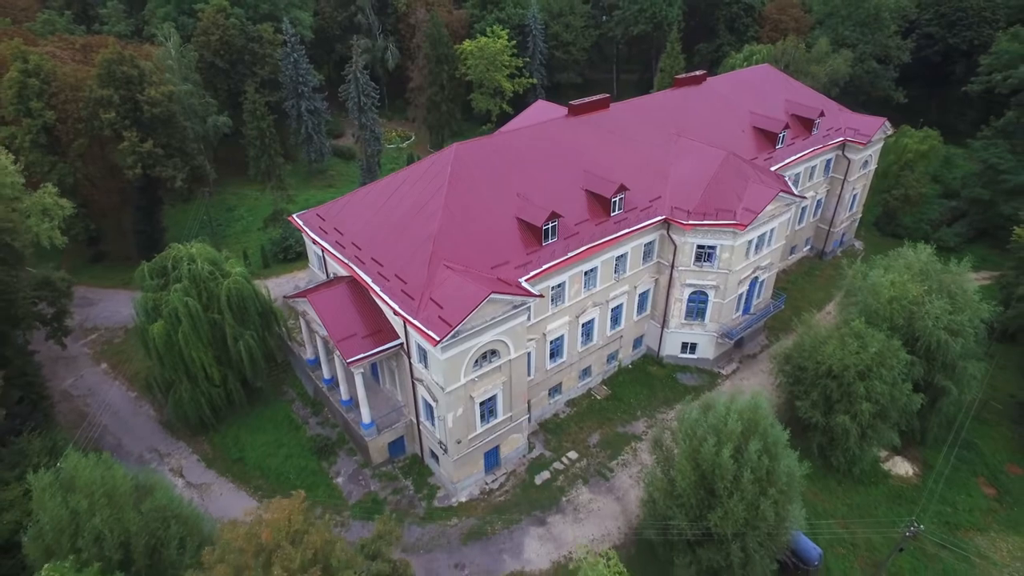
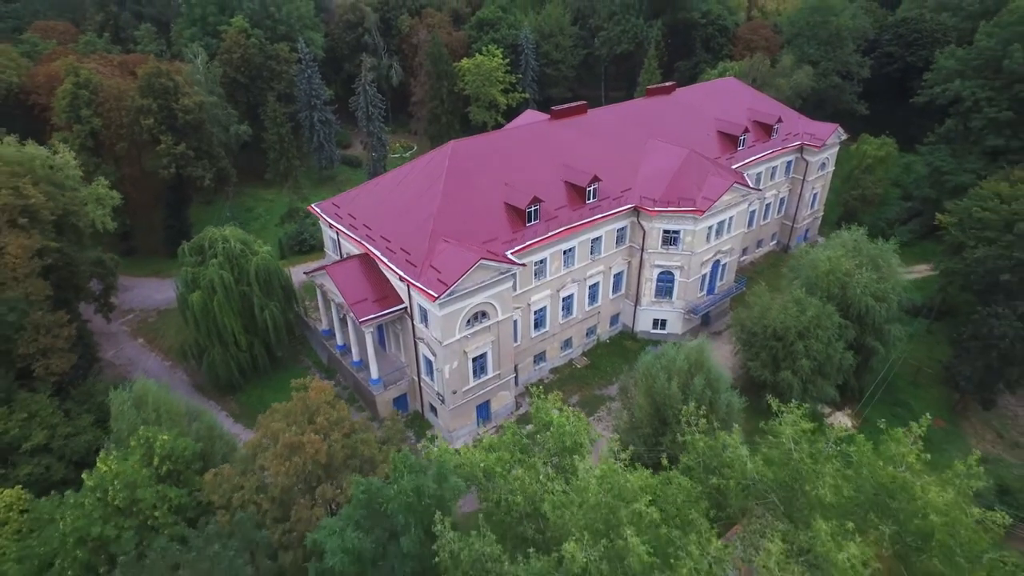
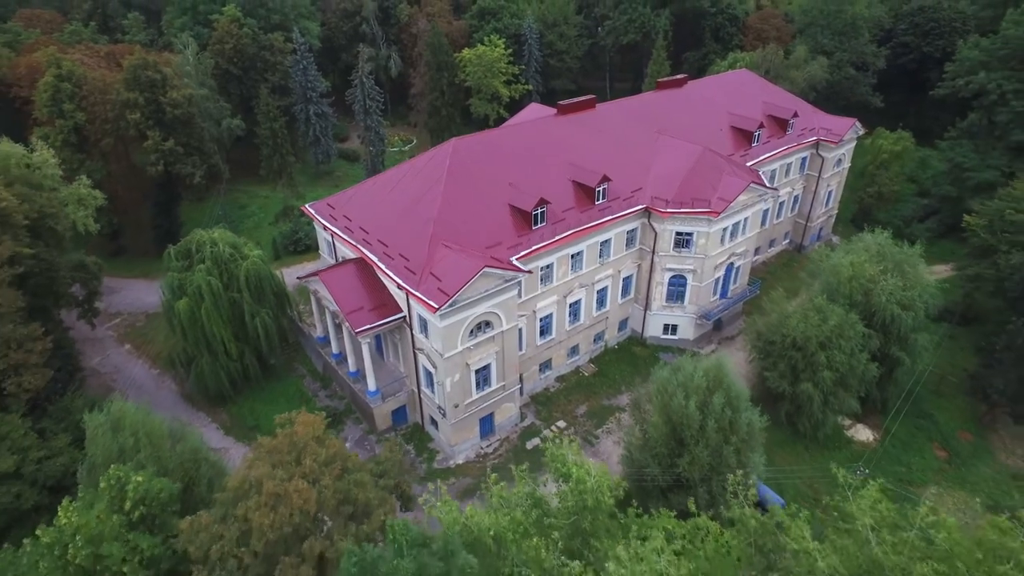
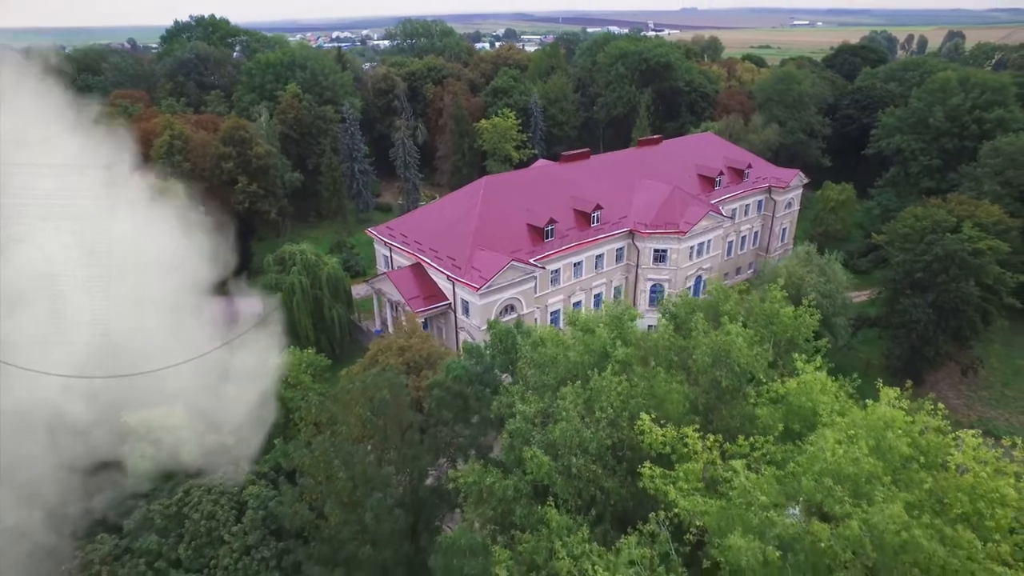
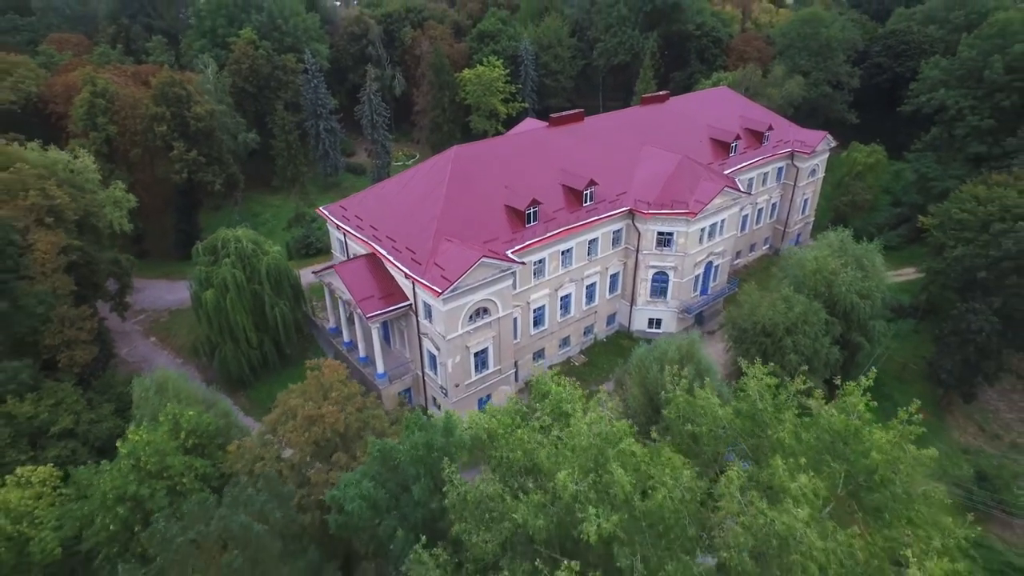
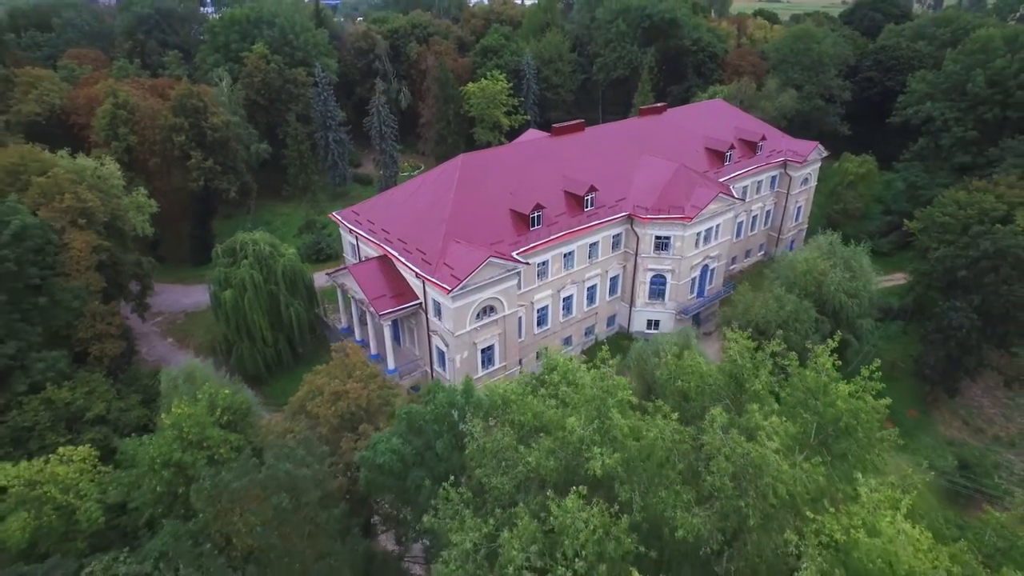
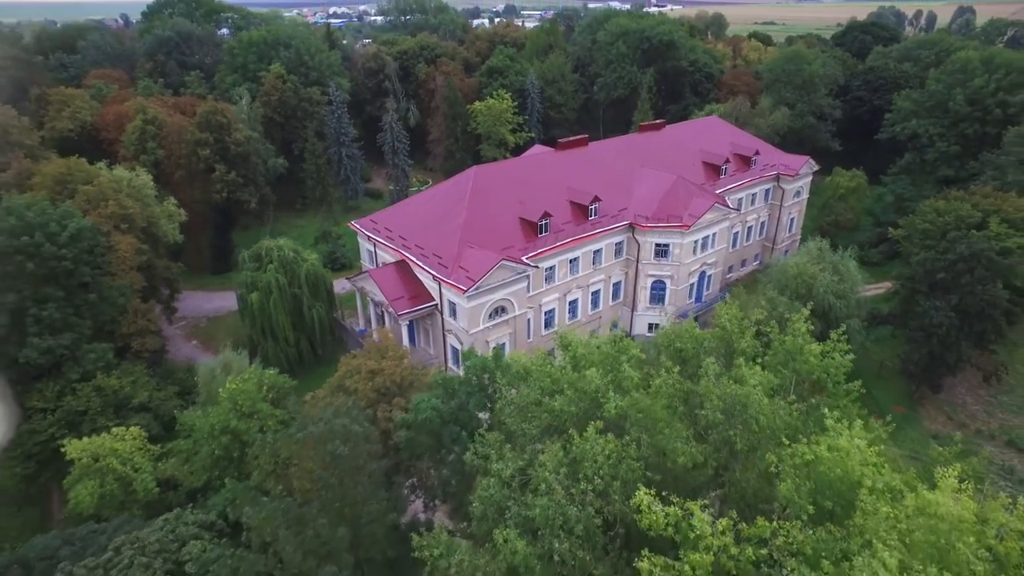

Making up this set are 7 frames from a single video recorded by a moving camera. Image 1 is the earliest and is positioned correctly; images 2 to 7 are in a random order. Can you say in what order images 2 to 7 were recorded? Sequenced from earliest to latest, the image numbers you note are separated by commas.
3, 2, 5, 6, 7, 4
